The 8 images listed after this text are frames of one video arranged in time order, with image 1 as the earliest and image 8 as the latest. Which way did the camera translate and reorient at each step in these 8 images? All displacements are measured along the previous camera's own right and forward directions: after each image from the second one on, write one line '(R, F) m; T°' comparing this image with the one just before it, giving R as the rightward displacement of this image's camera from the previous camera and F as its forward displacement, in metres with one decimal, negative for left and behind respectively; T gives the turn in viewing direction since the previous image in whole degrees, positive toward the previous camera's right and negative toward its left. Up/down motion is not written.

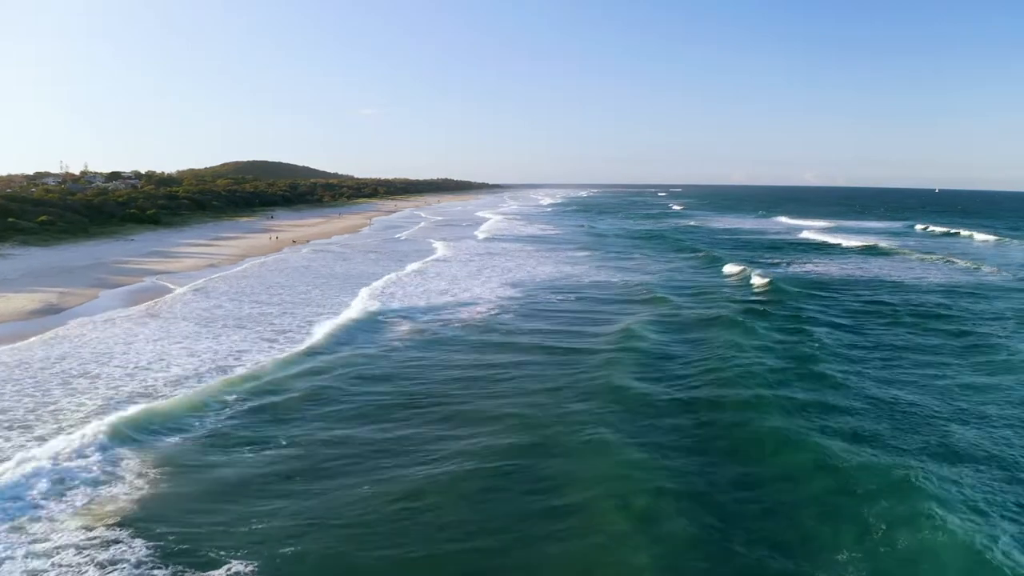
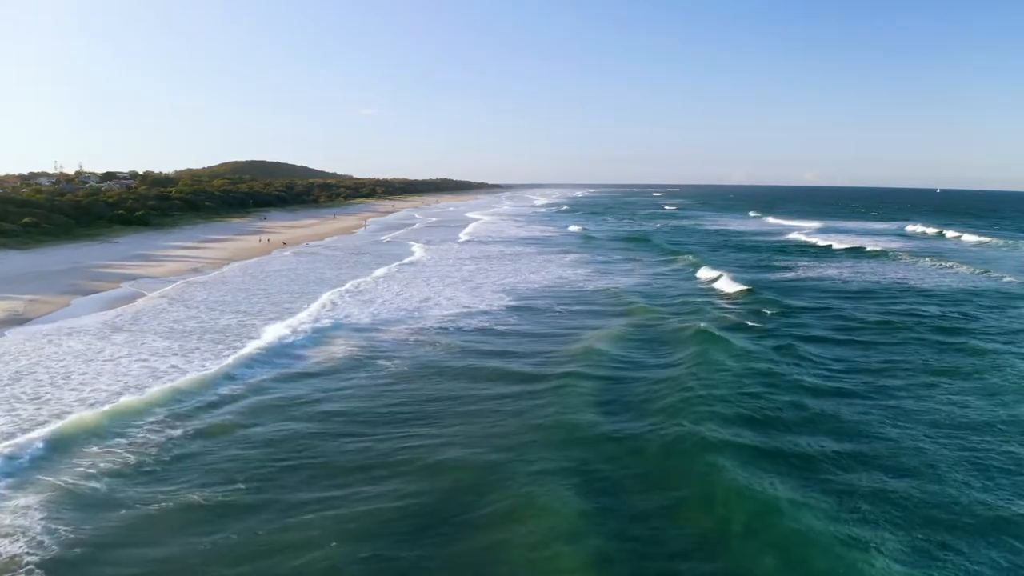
(+0.2, +1.3) m; 0°
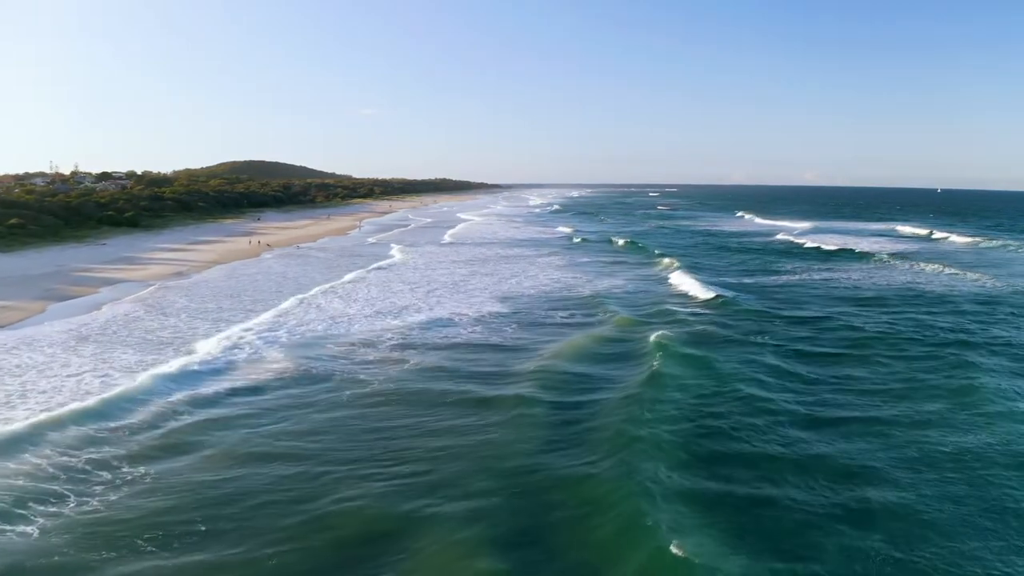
(+0.2, +1.0) m; 0°
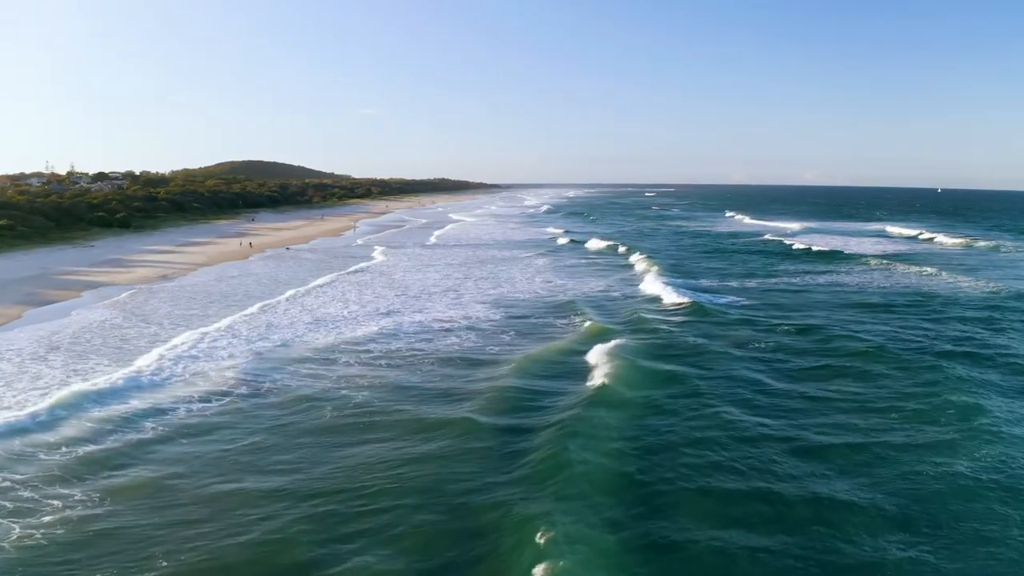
(+0.3, +0.6) m; 0°
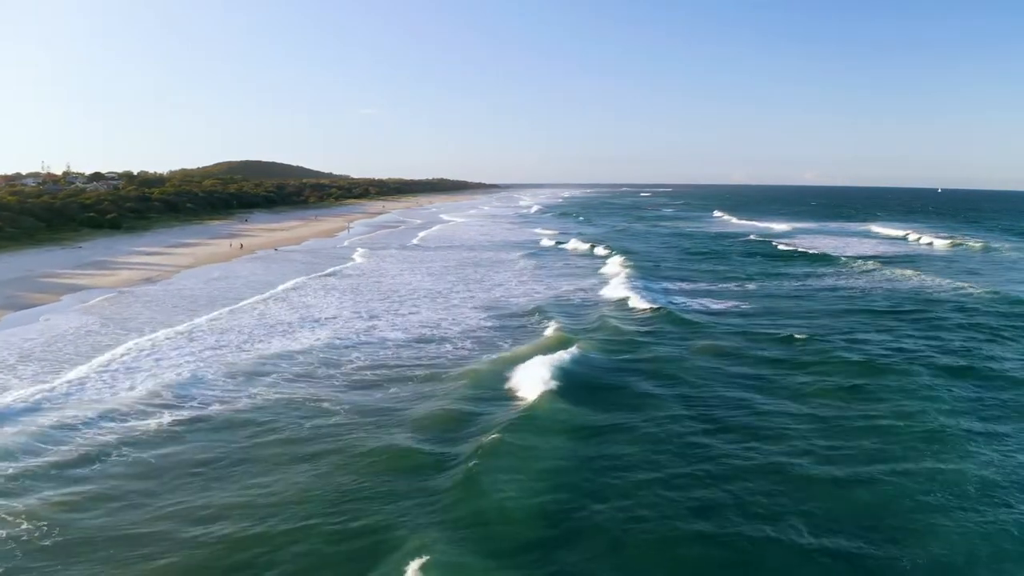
(+0.3, +0.6) m; 0°
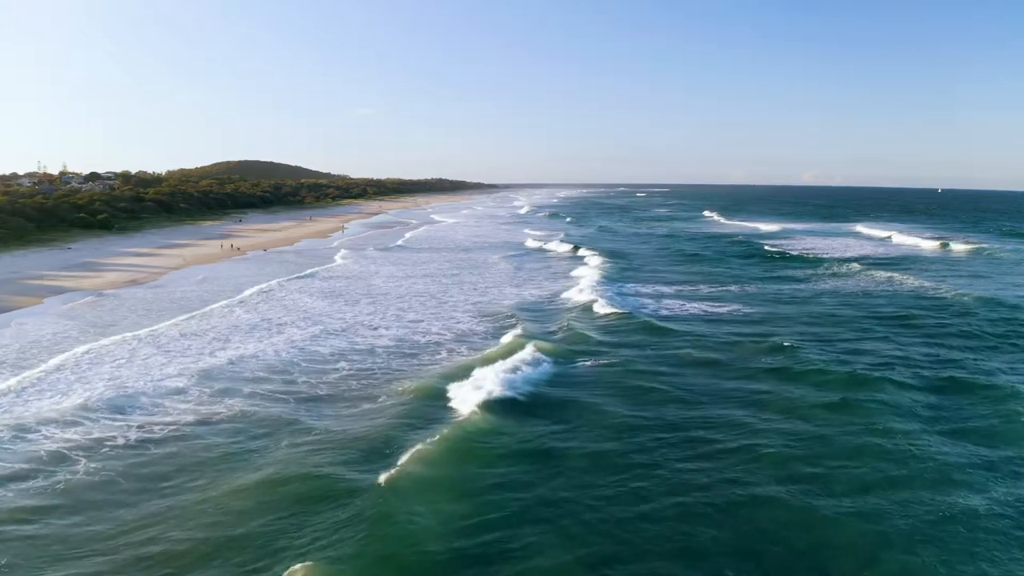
(+0.3, +0.4) m; 0°
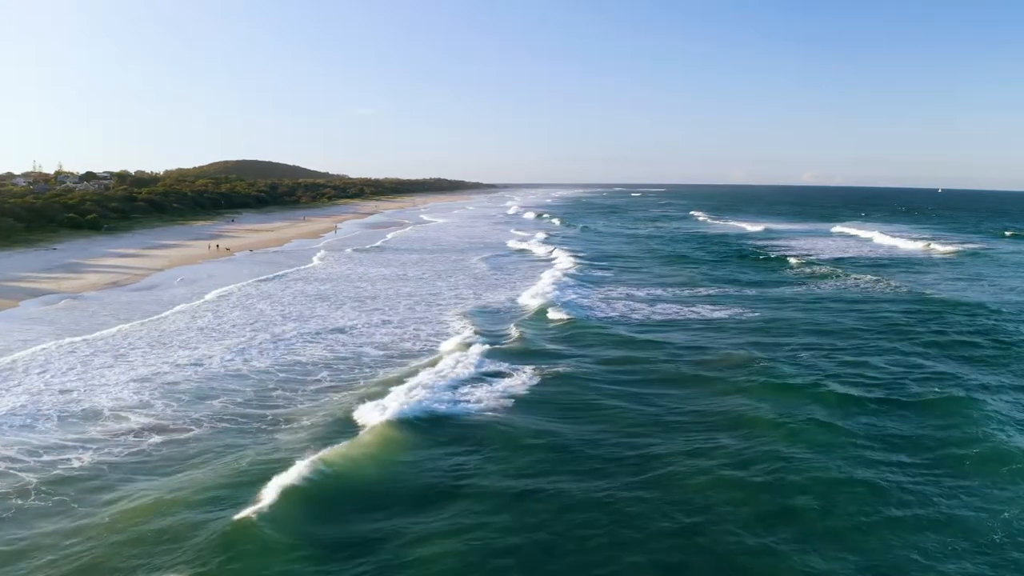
(+0.4, +0.6) m; 0°
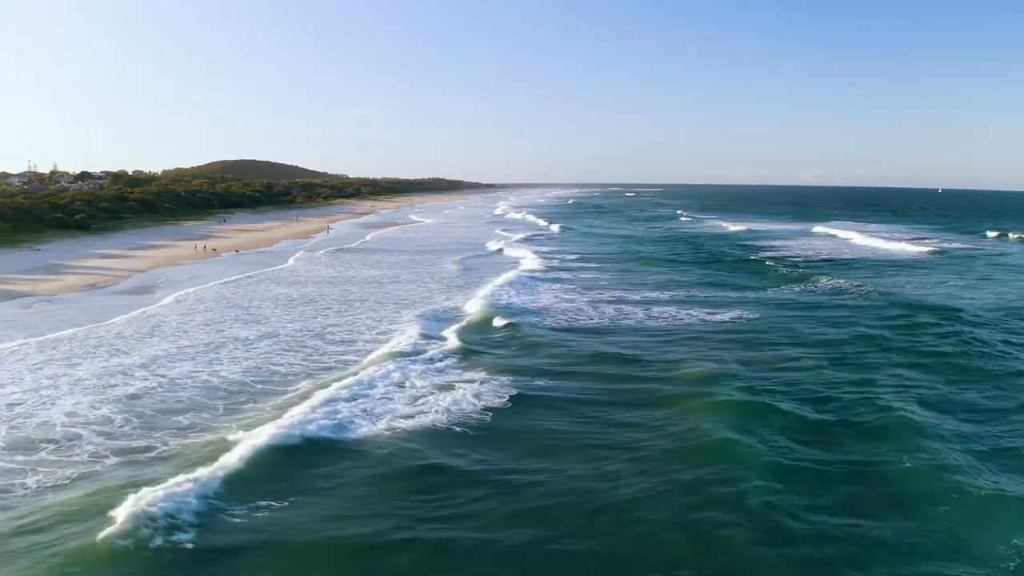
(+0.5, +0.6) m; 0°
